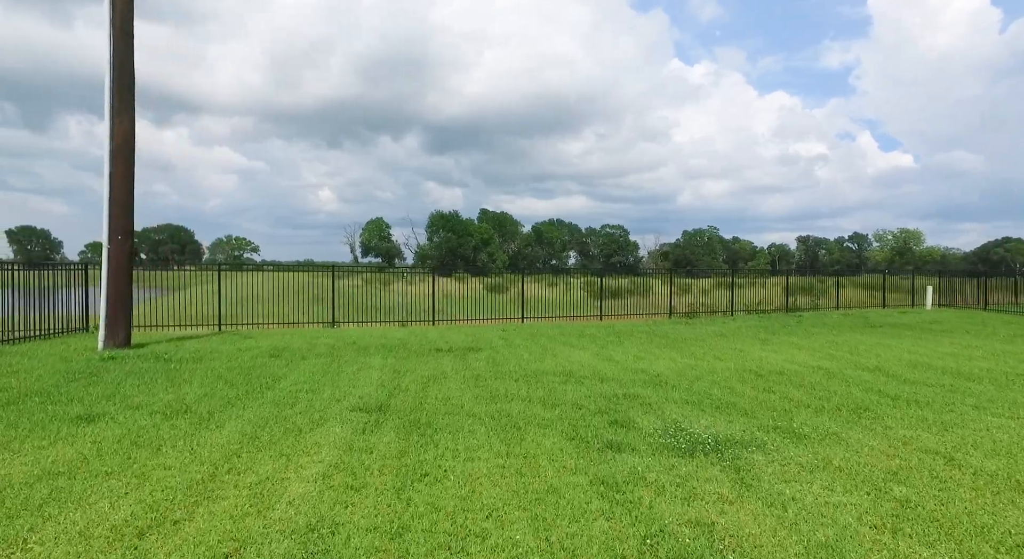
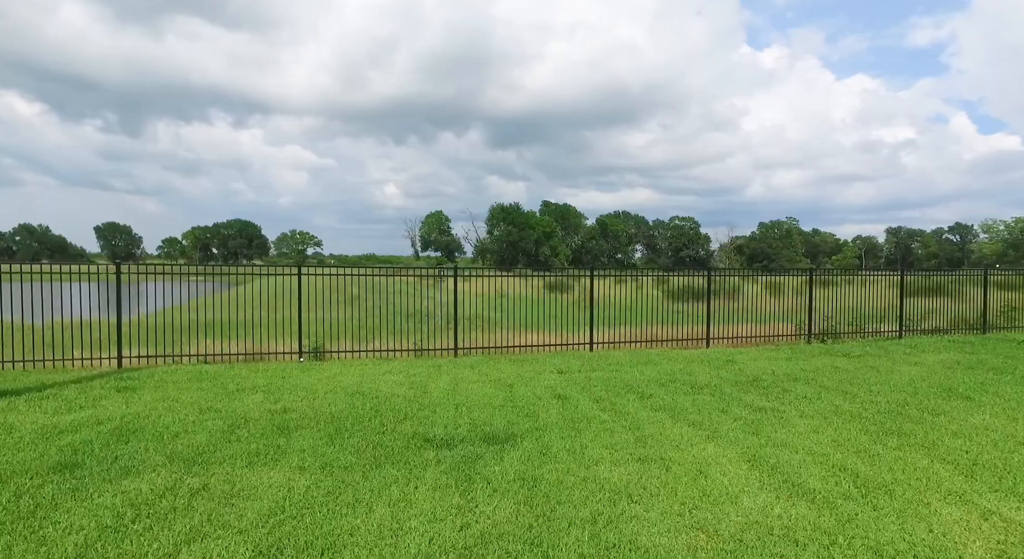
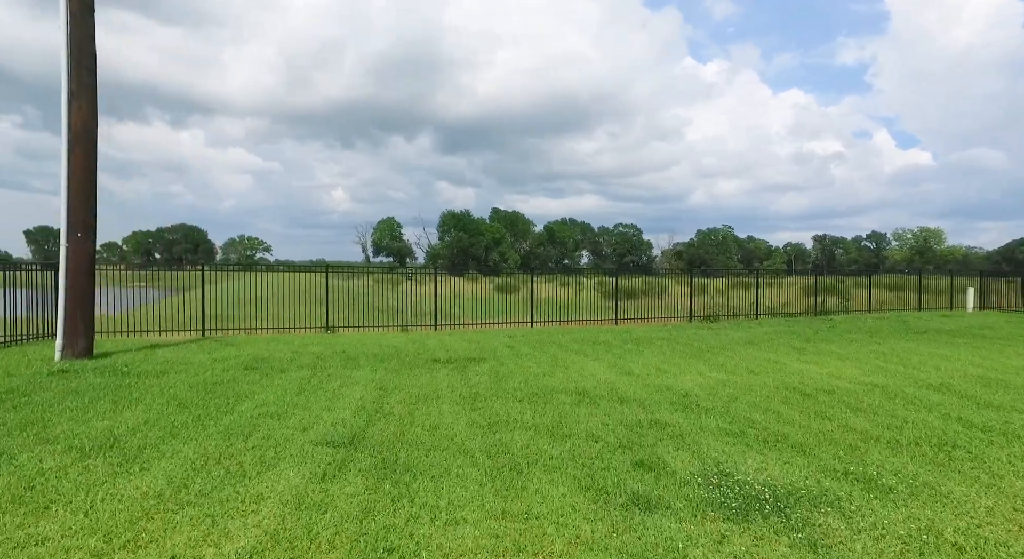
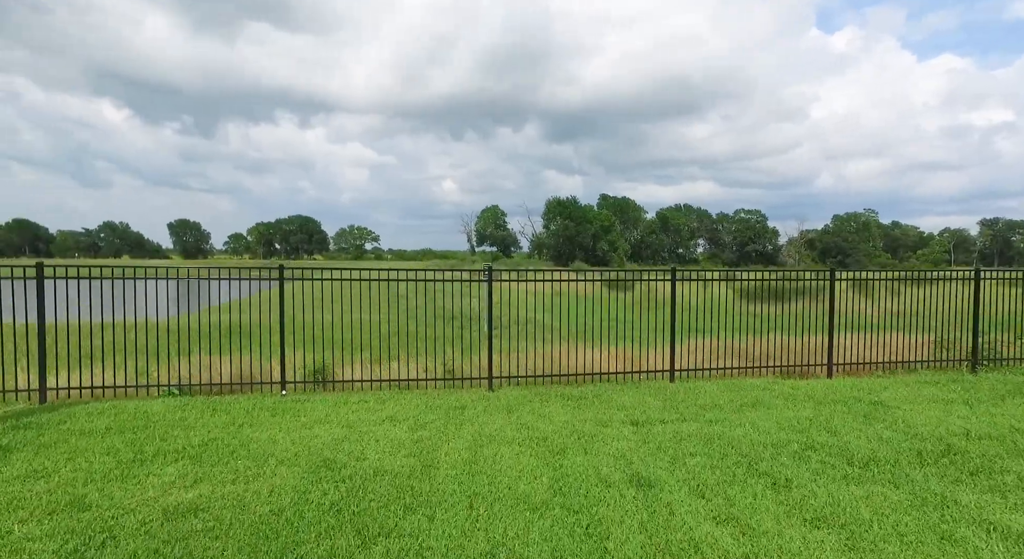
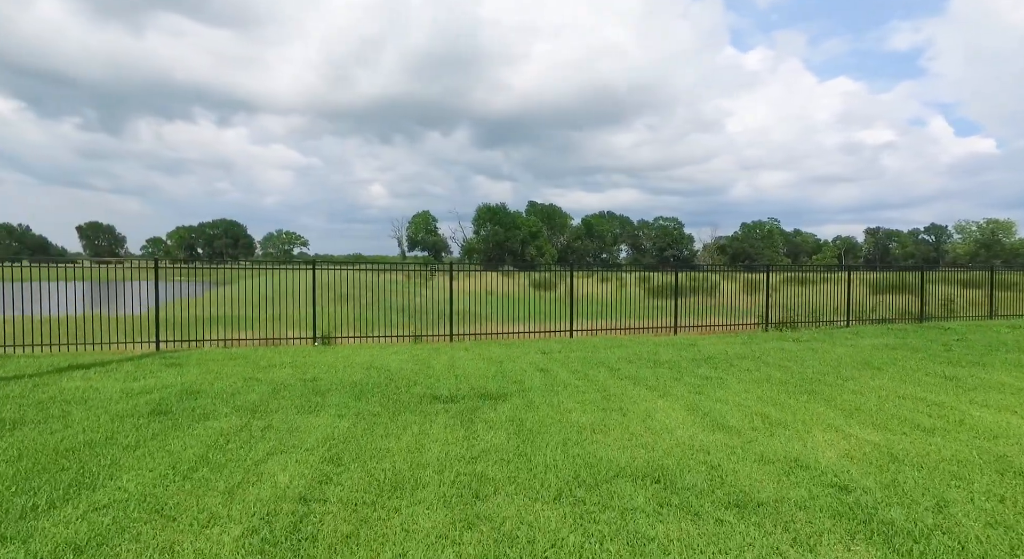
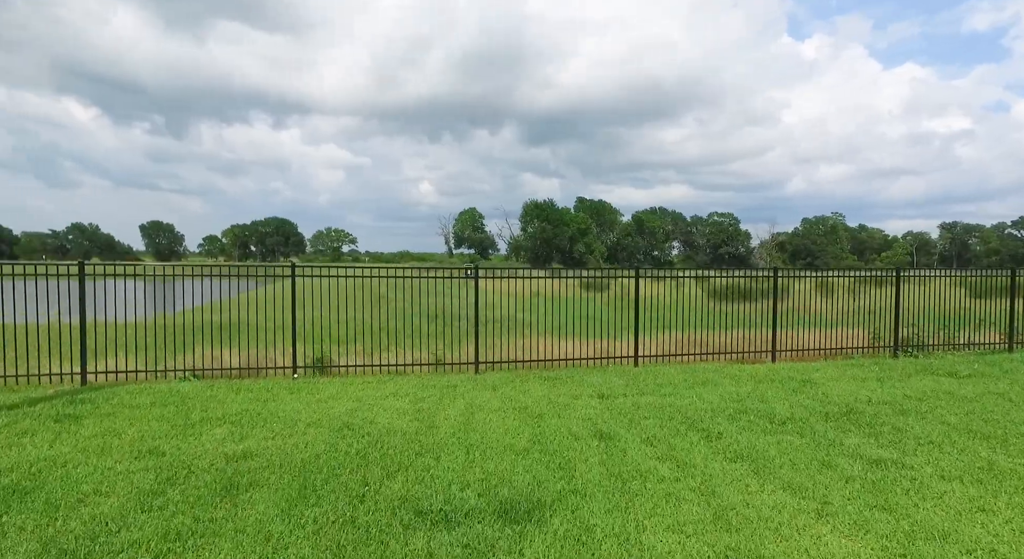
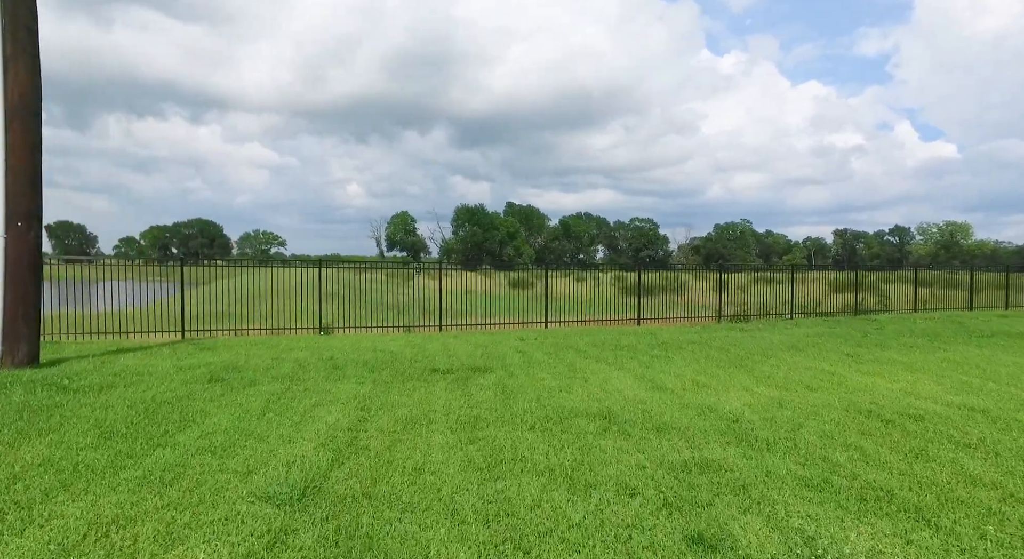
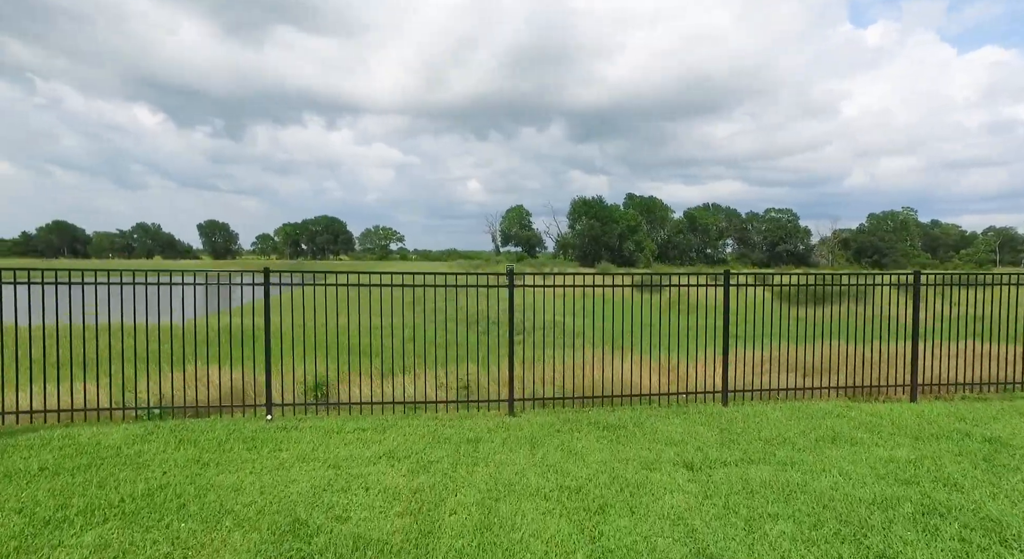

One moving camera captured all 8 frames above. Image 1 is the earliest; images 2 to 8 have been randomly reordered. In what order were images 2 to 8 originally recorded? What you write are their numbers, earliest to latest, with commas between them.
3, 7, 5, 2, 6, 4, 8
